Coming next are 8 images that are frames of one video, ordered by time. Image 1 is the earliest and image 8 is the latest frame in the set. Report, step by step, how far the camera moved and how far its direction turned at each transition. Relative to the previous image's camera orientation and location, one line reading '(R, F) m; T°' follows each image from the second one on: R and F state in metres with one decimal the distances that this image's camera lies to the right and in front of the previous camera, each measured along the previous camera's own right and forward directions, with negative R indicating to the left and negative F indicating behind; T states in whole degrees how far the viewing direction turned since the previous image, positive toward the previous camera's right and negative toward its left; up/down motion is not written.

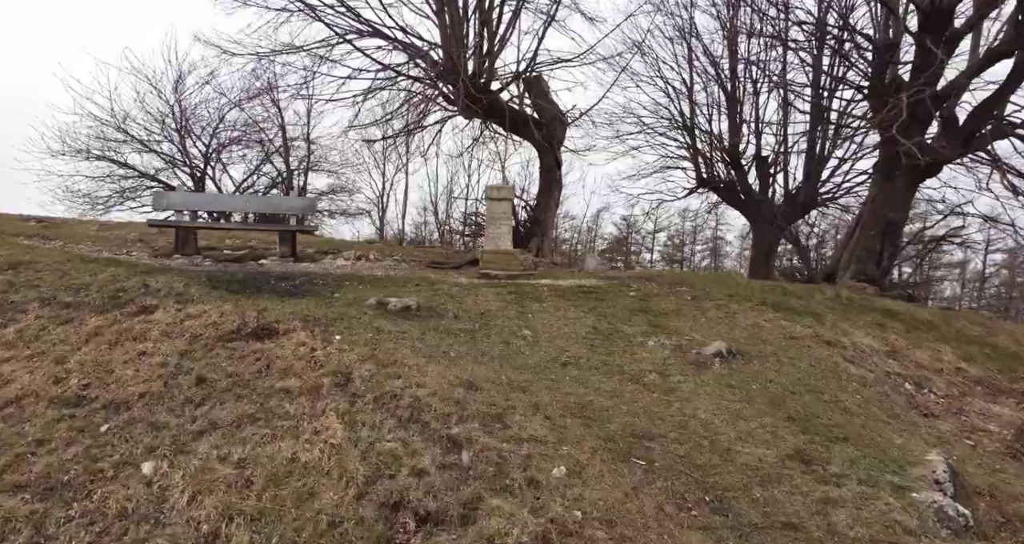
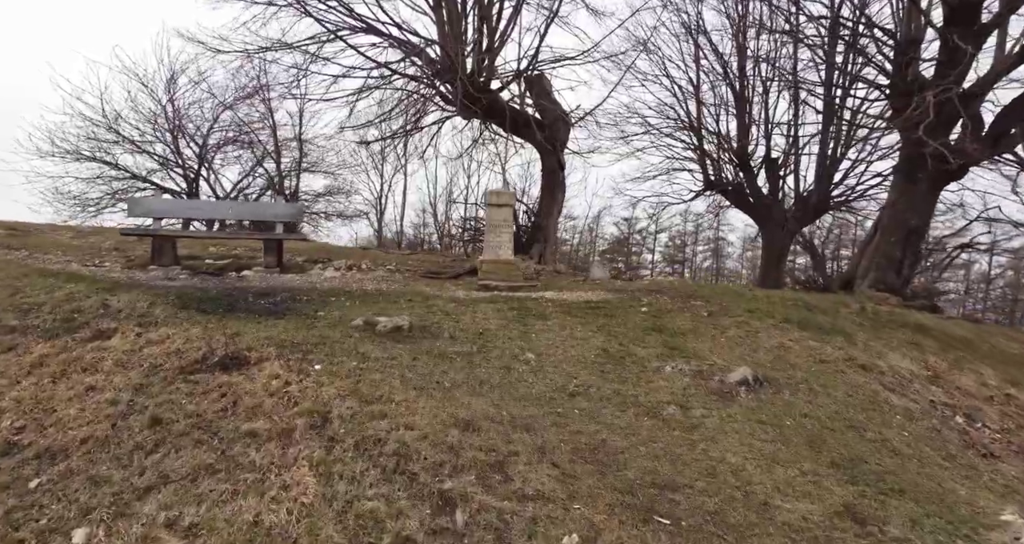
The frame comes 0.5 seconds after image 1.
(0.0, +0.6) m; 0°
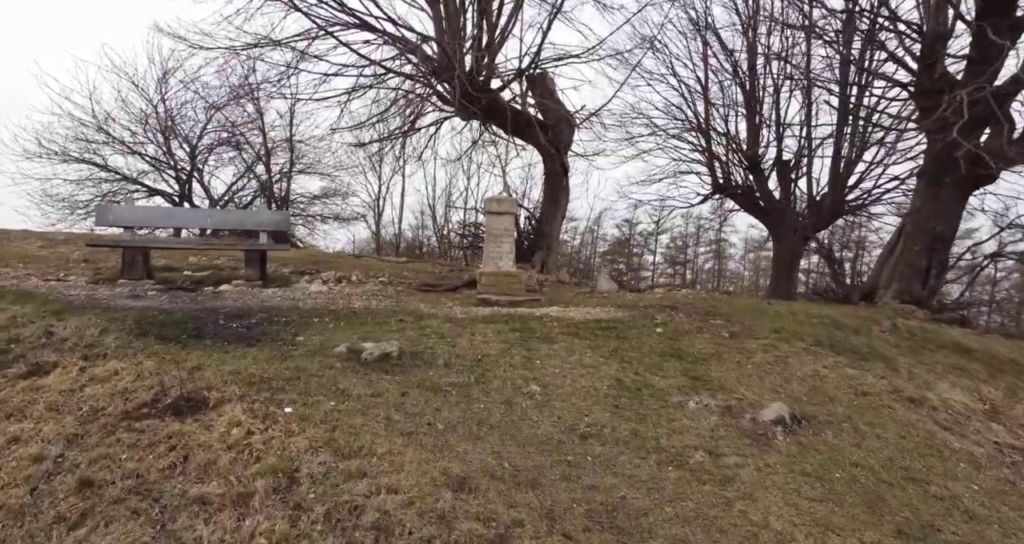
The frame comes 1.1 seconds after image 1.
(0.0, +0.7) m; 0°
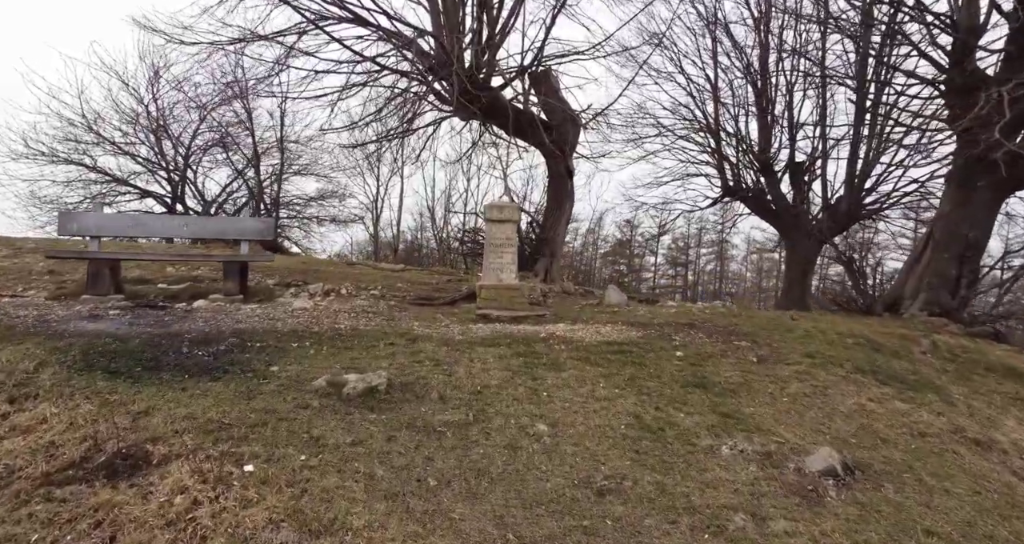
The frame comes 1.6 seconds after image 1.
(0.0, +0.7) m; 0°
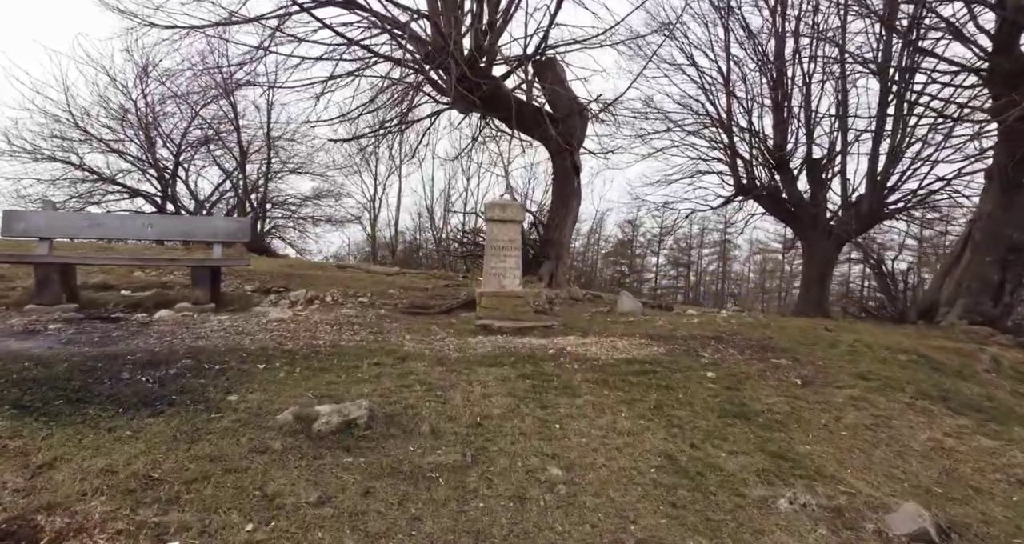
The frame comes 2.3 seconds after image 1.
(0.0, +0.8) m; 0°
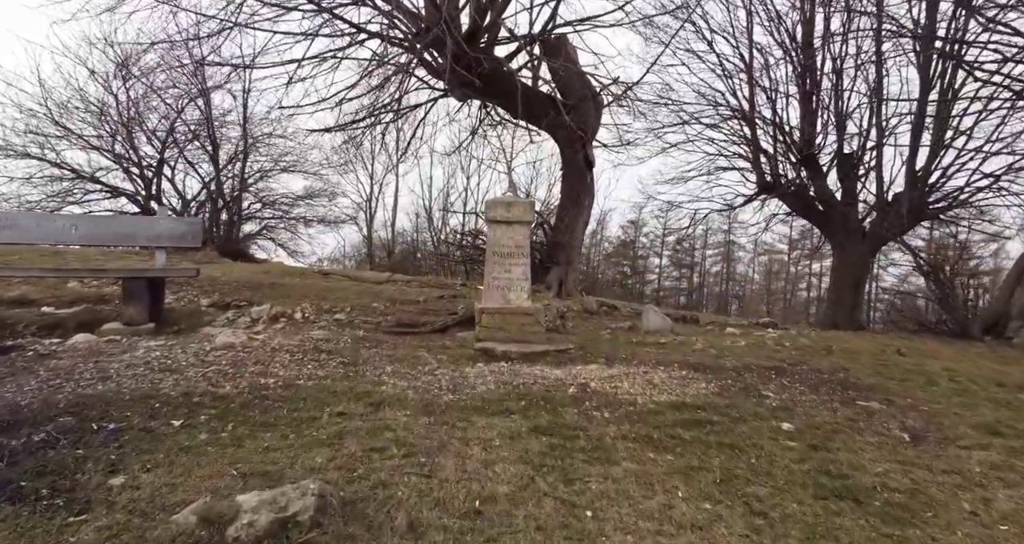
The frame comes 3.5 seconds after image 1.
(-0.1, +1.3) m; 0°
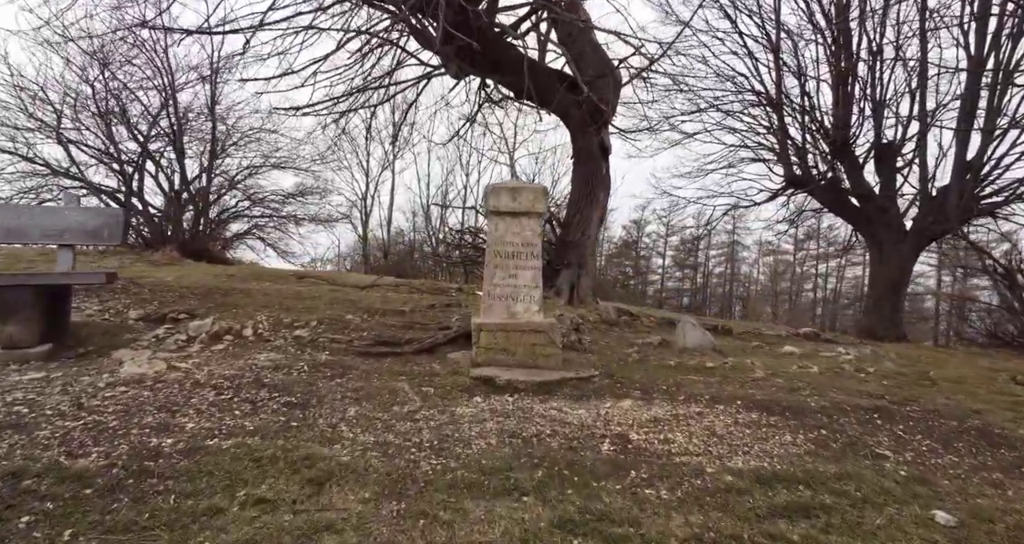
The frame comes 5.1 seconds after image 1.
(0.0, +1.4) m; 0°
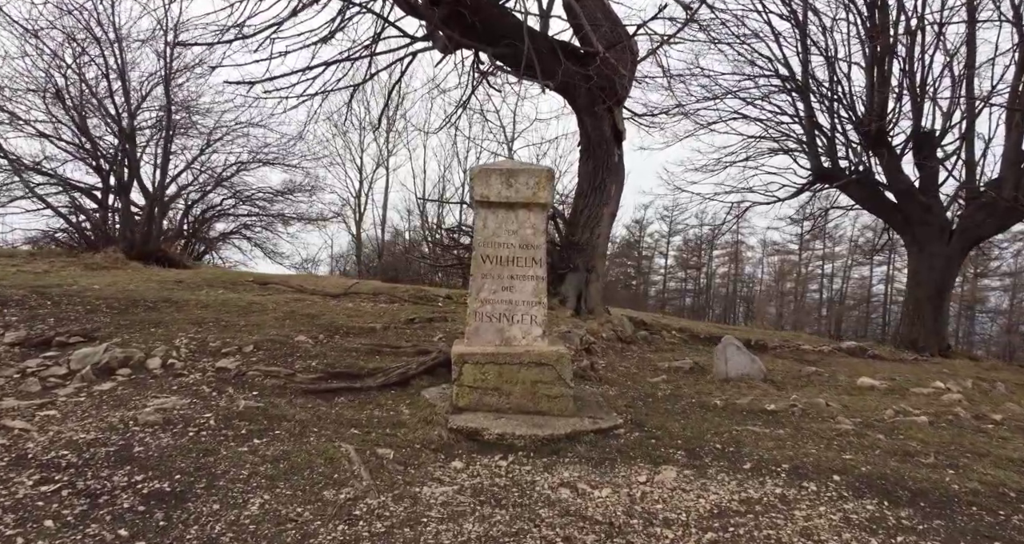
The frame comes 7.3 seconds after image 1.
(0.0, +1.3) m; 0°
